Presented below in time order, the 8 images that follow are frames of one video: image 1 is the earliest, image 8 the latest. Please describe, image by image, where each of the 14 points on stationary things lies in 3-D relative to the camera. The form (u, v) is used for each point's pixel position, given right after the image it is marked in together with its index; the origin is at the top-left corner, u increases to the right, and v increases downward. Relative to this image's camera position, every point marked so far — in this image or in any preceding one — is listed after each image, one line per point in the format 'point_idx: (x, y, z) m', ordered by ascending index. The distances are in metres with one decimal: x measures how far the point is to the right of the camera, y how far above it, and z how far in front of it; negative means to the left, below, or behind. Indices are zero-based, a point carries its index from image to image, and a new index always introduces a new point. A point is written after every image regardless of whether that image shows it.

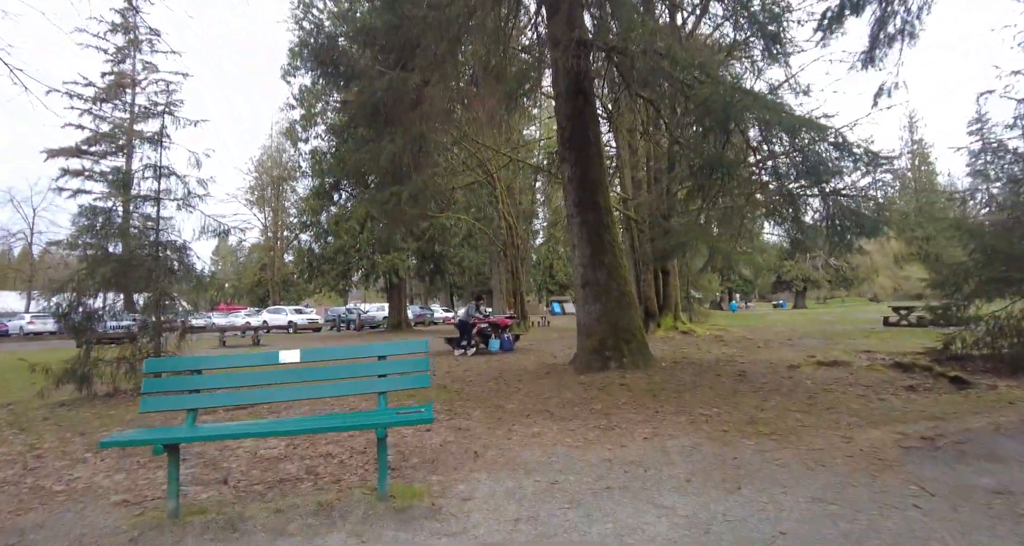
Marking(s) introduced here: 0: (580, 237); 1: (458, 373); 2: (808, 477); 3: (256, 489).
0: (+1.1, +0.6, +8.6) m
1: (-0.9, -1.6, +8.7) m
2: (+1.9, -1.3, +3.5) m
3: (-1.8, -1.5, +3.7) m
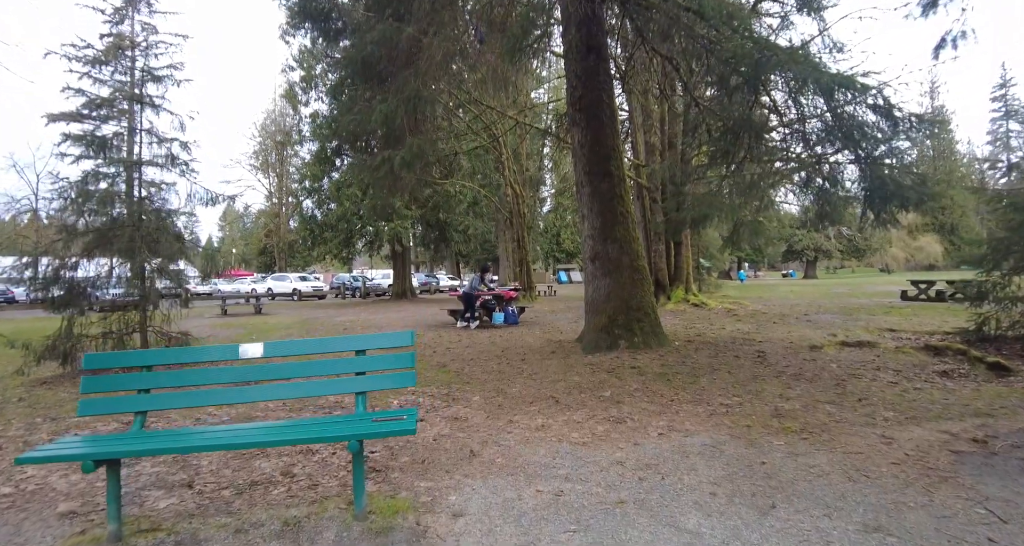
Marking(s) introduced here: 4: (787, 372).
0: (+1.2, +1.0, +8.0) m
1: (-0.8, -1.2, +8.3) m
2: (+1.9, -1.3, +3.0) m
3: (-1.8, -1.4, +3.3) m
4: (+3.3, -1.2, +6.5) m
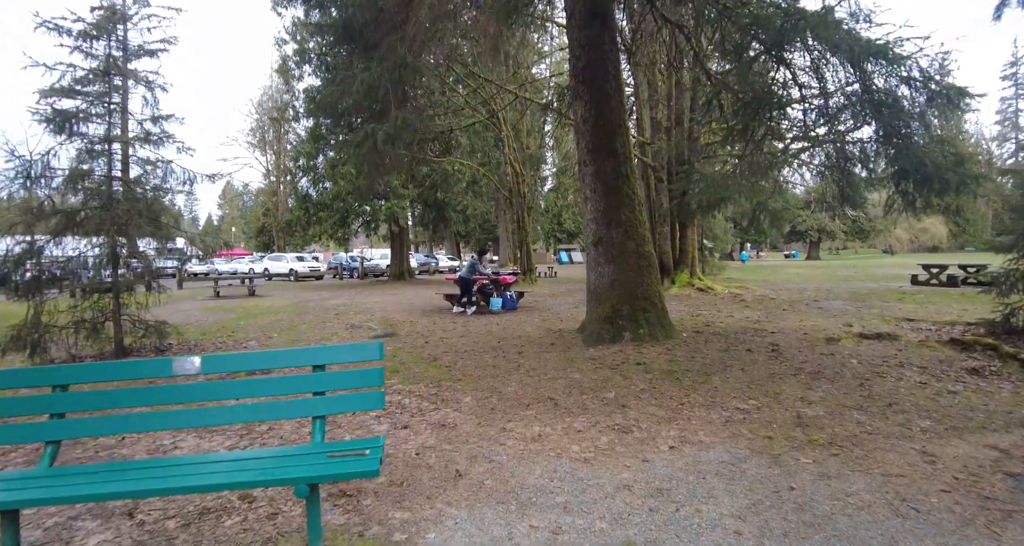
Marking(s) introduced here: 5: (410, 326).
0: (+1.1, +1.2, +7.5) m
1: (-0.8, -1.0, +7.8) m
2: (+1.9, -1.3, +2.6) m
3: (-1.8, -1.4, +2.8) m
4: (+3.3, -1.1, +6.0) m
5: (-1.8, -0.9, +9.5) m
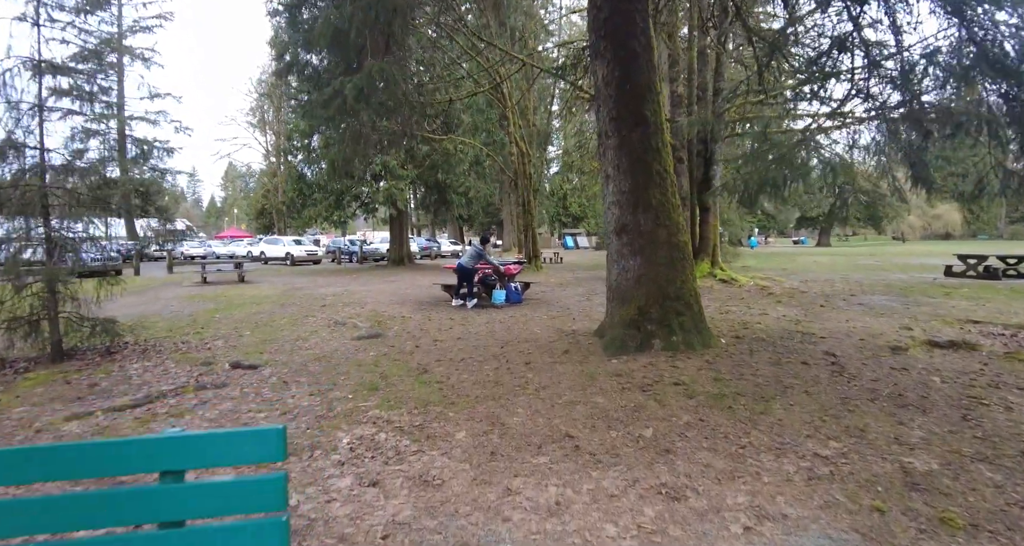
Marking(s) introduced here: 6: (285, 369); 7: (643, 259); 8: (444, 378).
0: (+1.2, +1.2, +6.2) m
1: (-0.8, -0.9, +6.7) m
2: (+1.9, -1.3, +1.4) m
3: (-1.8, -1.4, +1.7) m
4: (+3.3, -1.1, +4.8) m
5: (-1.7, -0.8, +8.3) m
6: (-2.5, -1.1, +5.9) m
7: (+1.5, +0.2, +6.0) m
8: (-0.7, -1.0, +5.2) m
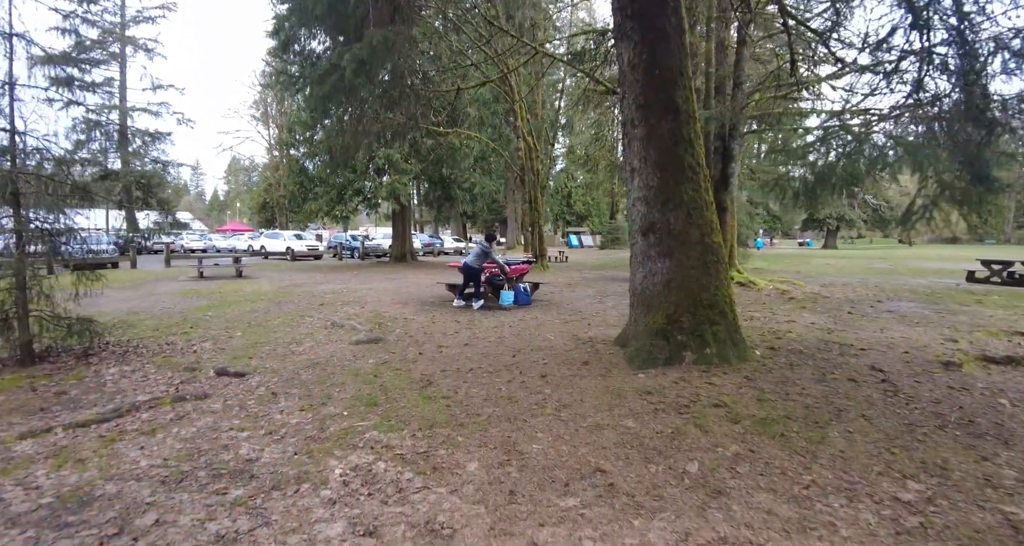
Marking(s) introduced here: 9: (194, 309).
0: (+1.4, +1.2, +5.6) m
1: (-0.6, -0.9, +6.1) m
2: (+2.0, -1.4, +0.8) m
3: (-1.7, -1.4, +1.1) m
4: (+3.5, -1.1, +4.2) m
5: (-1.6, -0.8, +7.8) m
6: (-2.4, -1.0, +5.3) m
7: (+1.6, +0.1, +5.4) m
8: (-0.5, -1.0, +4.7) m
9: (-6.2, -0.7, +10.5) m
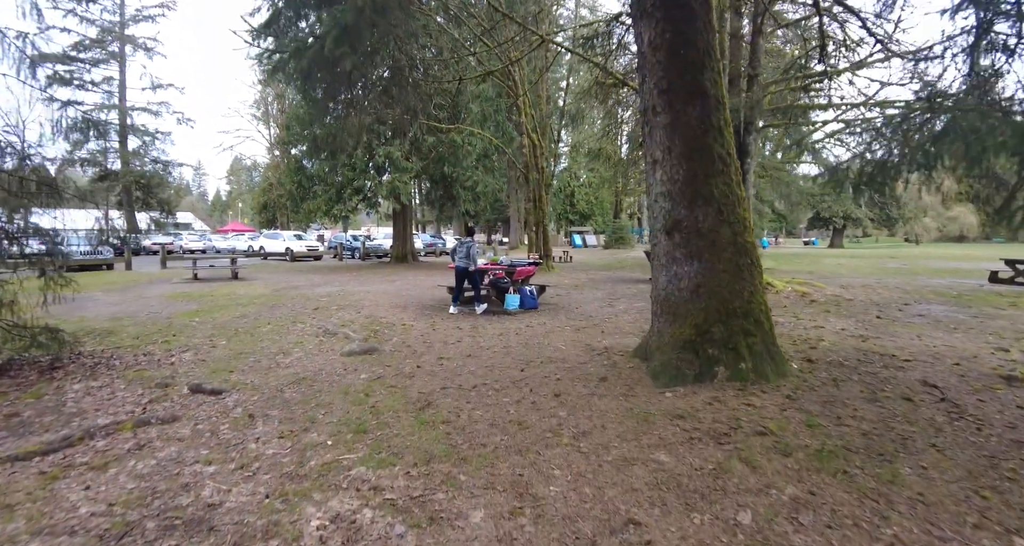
0: (+1.5, +1.2, +5.1) m
1: (-0.6, -0.9, +5.5) m
2: (+2.1, -1.4, +0.2) m
3: (-1.6, -1.5, +0.5) m
4: (+3.5, -1.2, +3.6) m
5: (-1.5, -0.8, +7.2) m
6: (-2.3, -1.1, +4.8) m
7: (+1.7, +0.1, +4.8) m
8: (-0.5, -1.1, +4.1) m
9: (-6.1, -0.7, +9.9) m
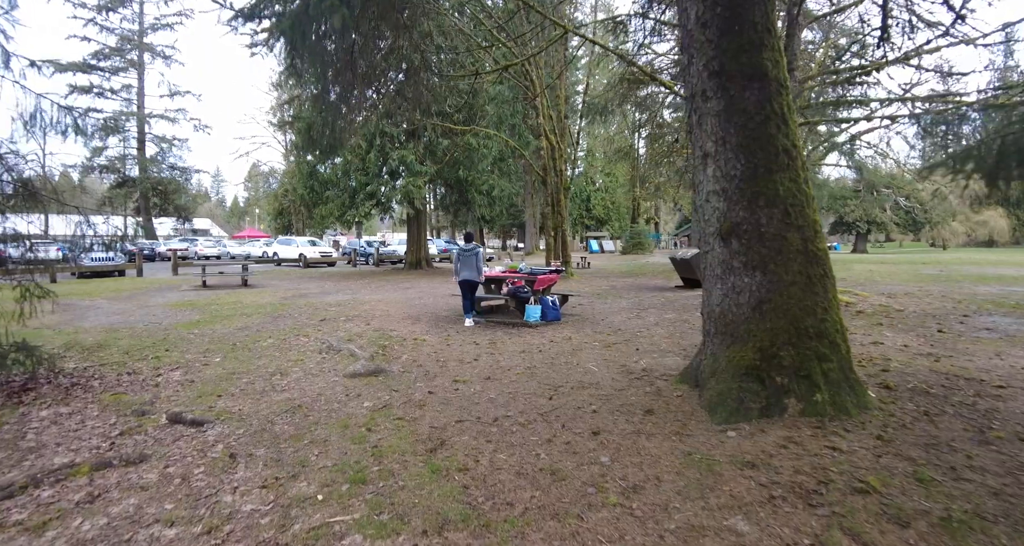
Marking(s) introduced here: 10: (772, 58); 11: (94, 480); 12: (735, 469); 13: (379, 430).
0: (+1.7, +1.1, +4.3) m
1: (-0.3, -1.0, +4.8) m
2: (+2.2, -1.5, -0.5) m
3: (-1.5, -1.5, -0.1) m
4: (+3.7, -1.3, +2.8) m
5: (-1.2, -0.9, +6.5) m
6: (-2.1, -1.2, +4.1) m
7: (+1.9, 0.0, +4.0) m
8: (-0.3, -1.2, +3.4) m
9: (-5.8, -0.9, +9.4) m
10: (+2.1, +1.8, +4.3) m
11: (-2.6, -1.3, +3.3) m
12: (+1.3, -1.1, +3.2) m
13: (-1.0, -1.1, +3.9) m
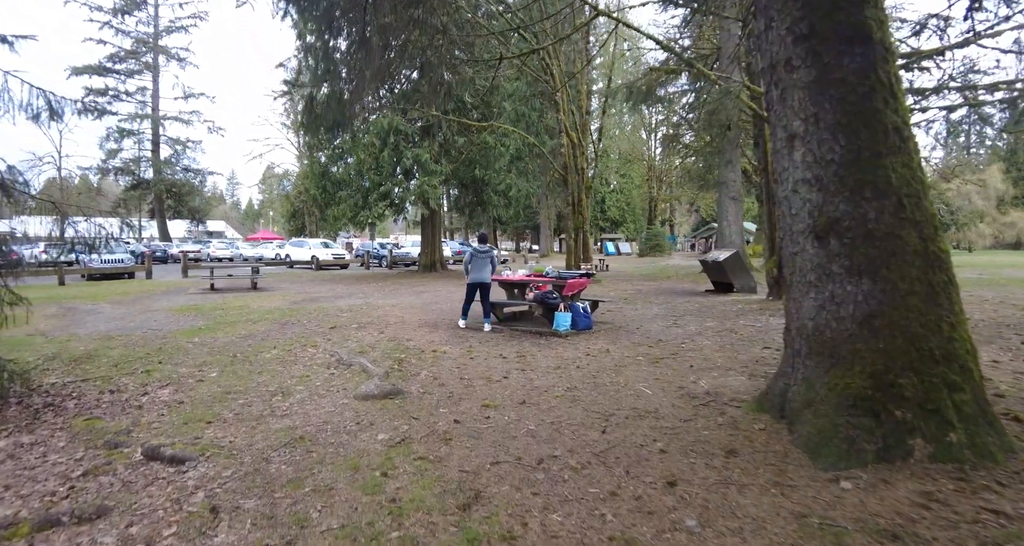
0: (+2.0, +1.0, +3.5) m
1: (0.0, -1.1, +4.0) m
2: (+2.4, -1.5, -1.4) m
3: (-1.3, -1.5, -0.9) m
4: (+4.0, -1.3, +1.9) m
5: (-0.8, -1.0, +5.7) m
6: (-1.8, -1.2, +3.4) m
7: (+2.2, -0.1, +3.2) m
8: (0.0, -1.2, +2.6) m
9: (-5.3, -0.9, +8.7) m
10: (+2.4, +1.7, +3.5) m
11: (-2.3, -1.3, +2.6) m
12: (+1.6, -1.2, +2.4) m
13: (-0.7, -1.2, +3.1) m
